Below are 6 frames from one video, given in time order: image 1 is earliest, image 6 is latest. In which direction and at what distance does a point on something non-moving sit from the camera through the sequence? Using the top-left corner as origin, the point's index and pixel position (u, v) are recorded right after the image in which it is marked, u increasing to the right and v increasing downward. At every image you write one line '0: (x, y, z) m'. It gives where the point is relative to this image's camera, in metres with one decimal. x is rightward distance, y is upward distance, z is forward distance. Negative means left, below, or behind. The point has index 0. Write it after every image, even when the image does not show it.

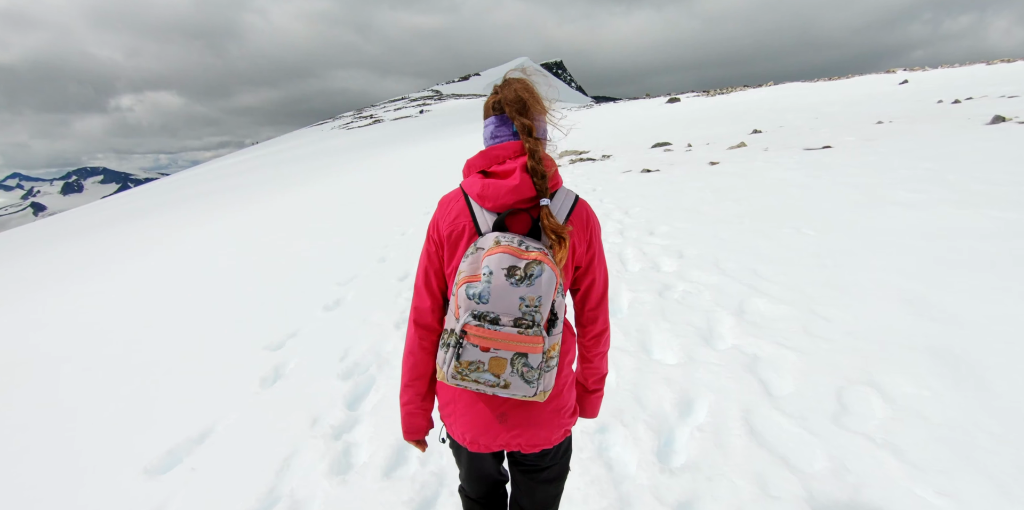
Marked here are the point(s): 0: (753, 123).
0: (+11.1, +6.1, +18.5) m
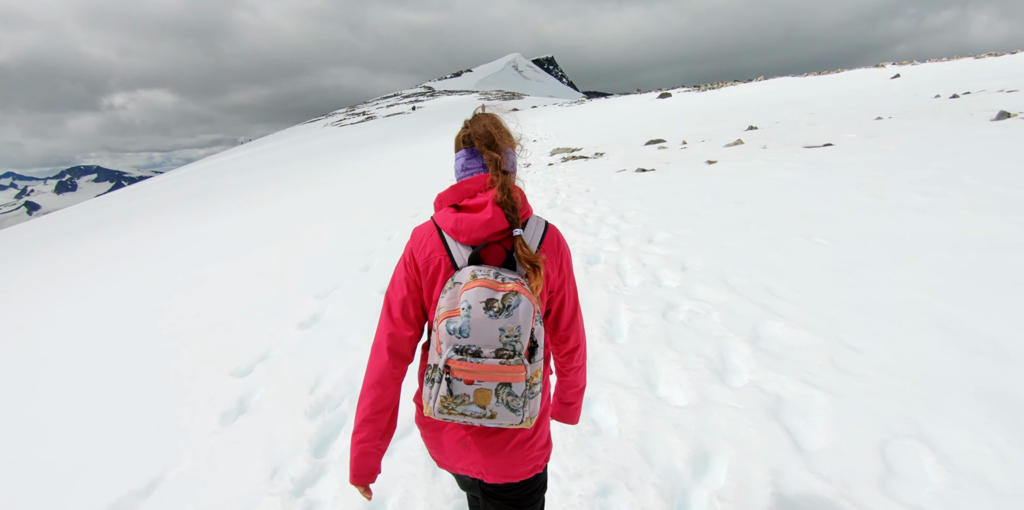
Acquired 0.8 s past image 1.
0: (+10.7, +6.2, +18.2) m
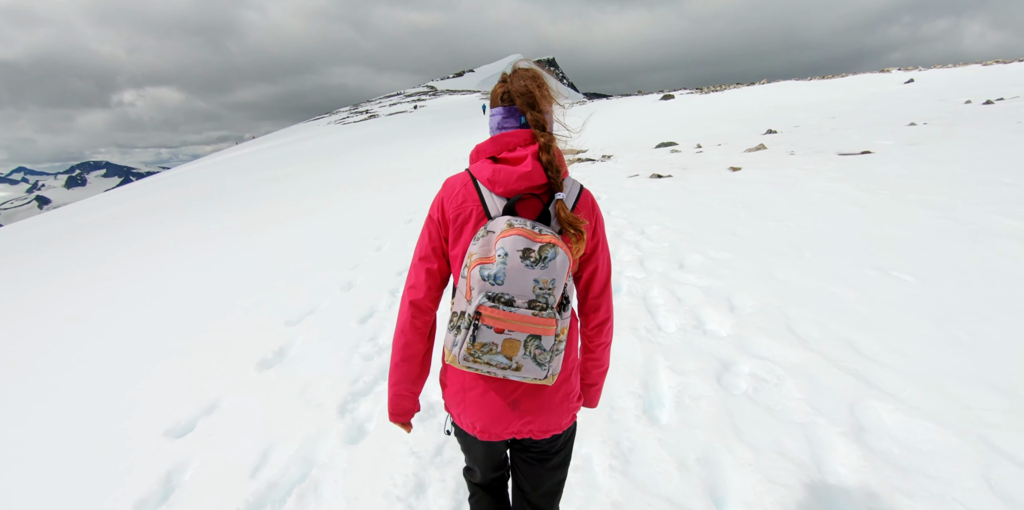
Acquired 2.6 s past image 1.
0: (+10.9, +5.7, +17.3) m
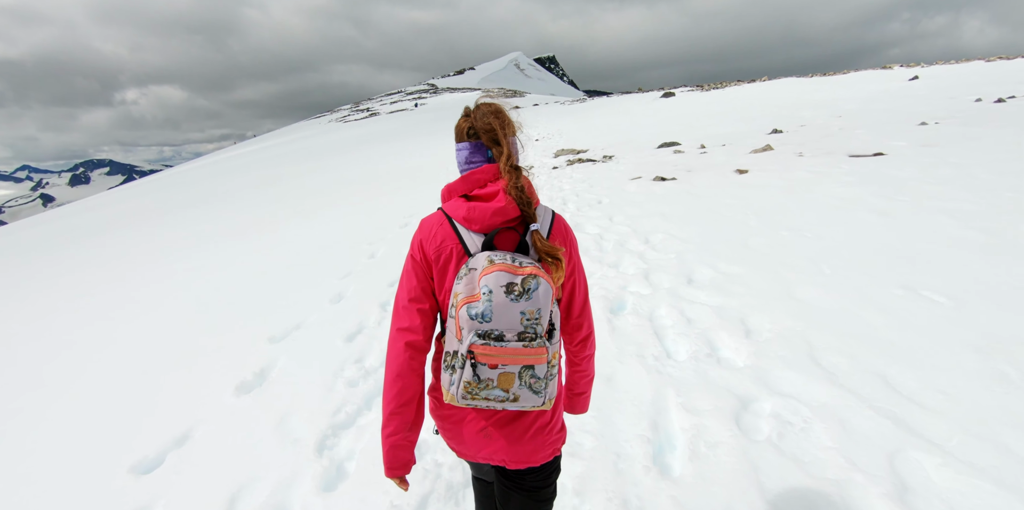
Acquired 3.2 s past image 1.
0: (+10.8, +5.7, +16.9) m
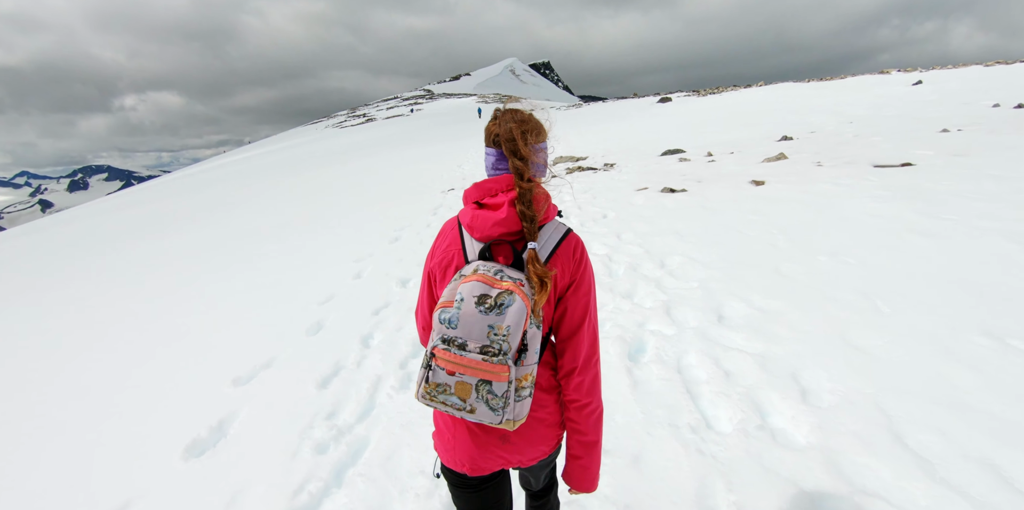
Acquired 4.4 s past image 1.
0: (+10.8, +5.2, +16.4) m
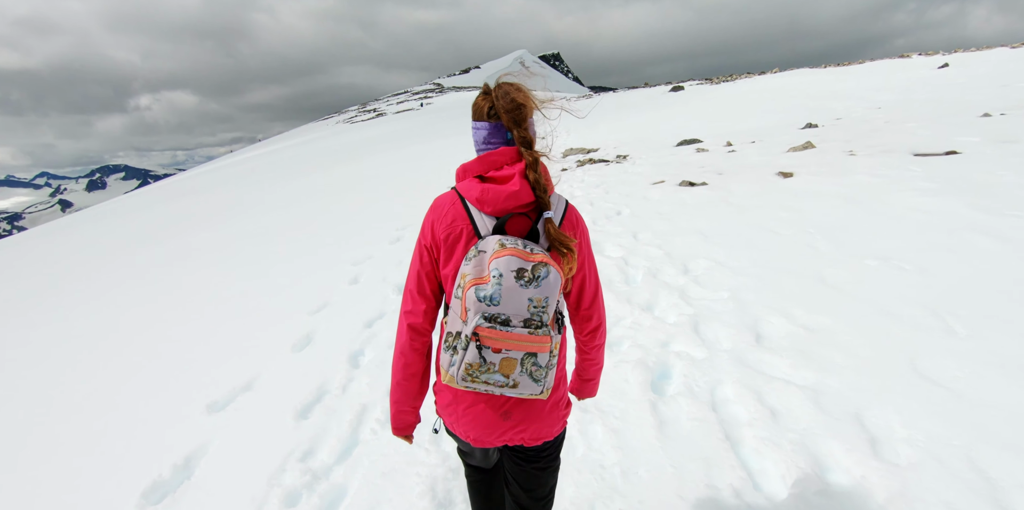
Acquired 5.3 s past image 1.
0: (+11.1, +5.4, +15.5) m
